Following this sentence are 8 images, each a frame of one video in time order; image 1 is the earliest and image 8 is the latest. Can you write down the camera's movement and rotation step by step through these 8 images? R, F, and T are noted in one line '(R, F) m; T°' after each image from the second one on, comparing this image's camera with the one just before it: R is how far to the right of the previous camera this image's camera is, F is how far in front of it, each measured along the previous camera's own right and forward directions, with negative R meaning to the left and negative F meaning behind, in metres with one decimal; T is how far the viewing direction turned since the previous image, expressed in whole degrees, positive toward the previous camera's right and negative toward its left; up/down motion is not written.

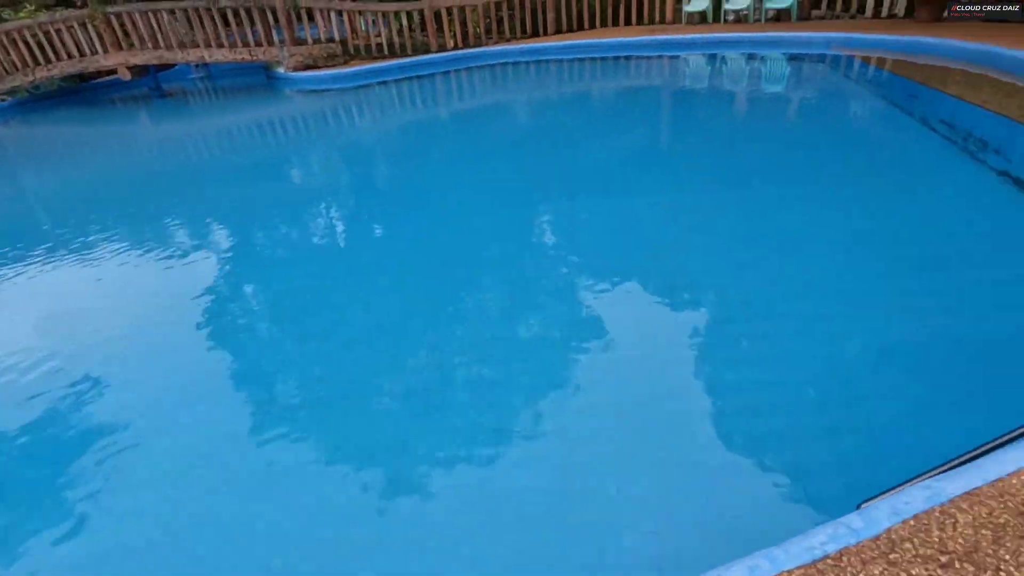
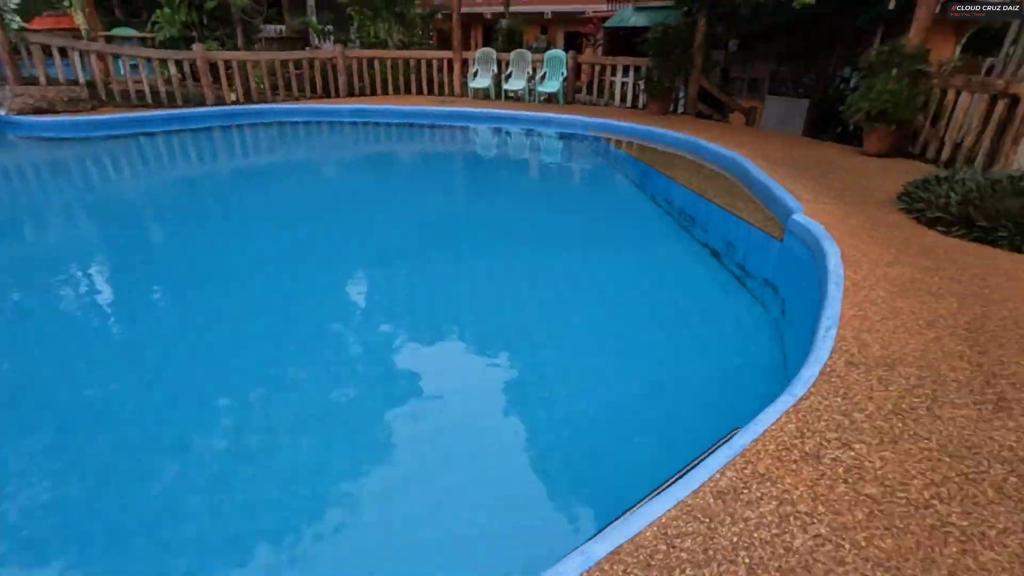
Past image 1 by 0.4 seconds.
(+0.4, -0.1) m; +19°
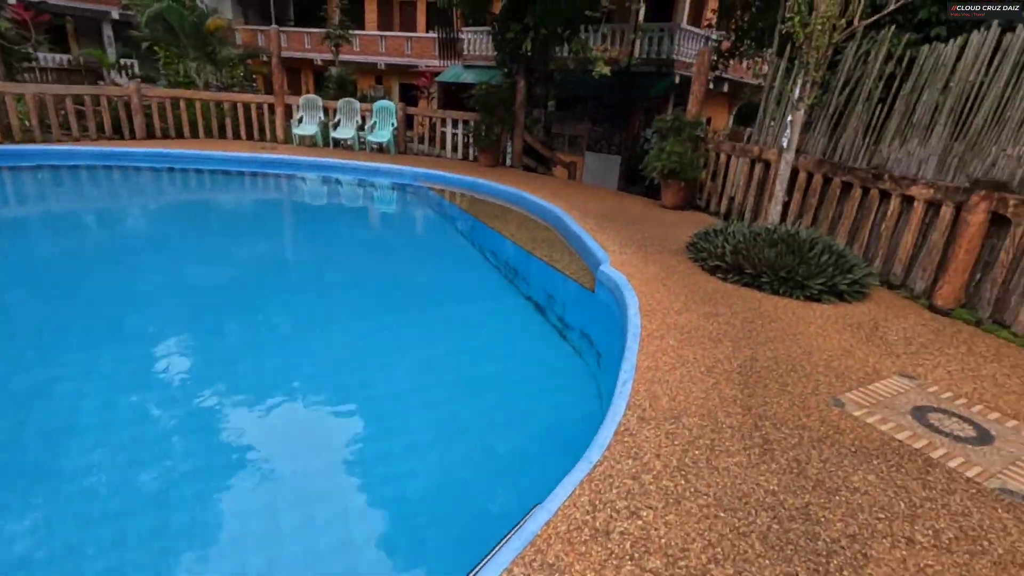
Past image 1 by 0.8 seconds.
(+0.3, +0.1) m; +16°
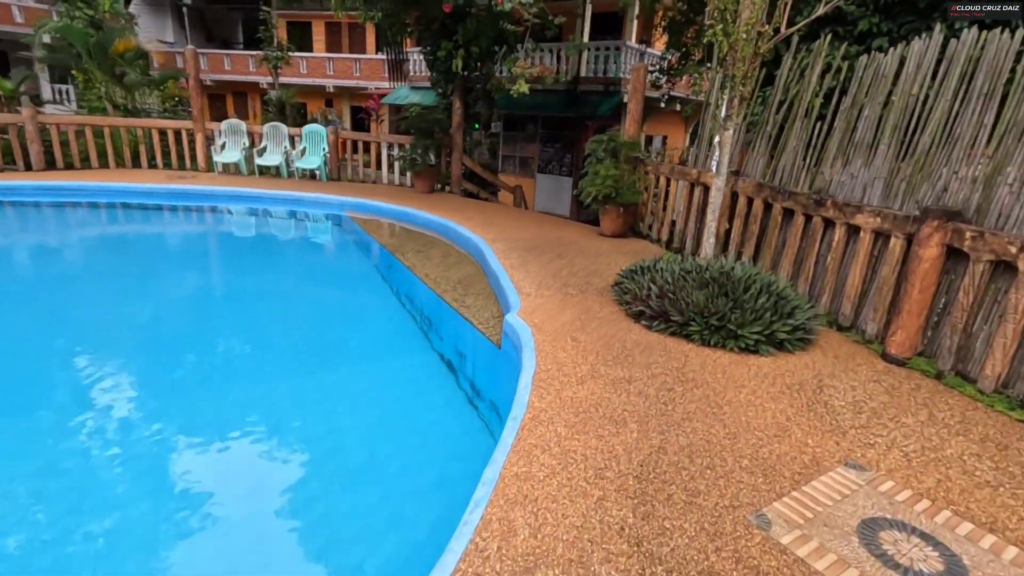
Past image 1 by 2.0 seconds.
(+0.7, +0.7) m; +3°
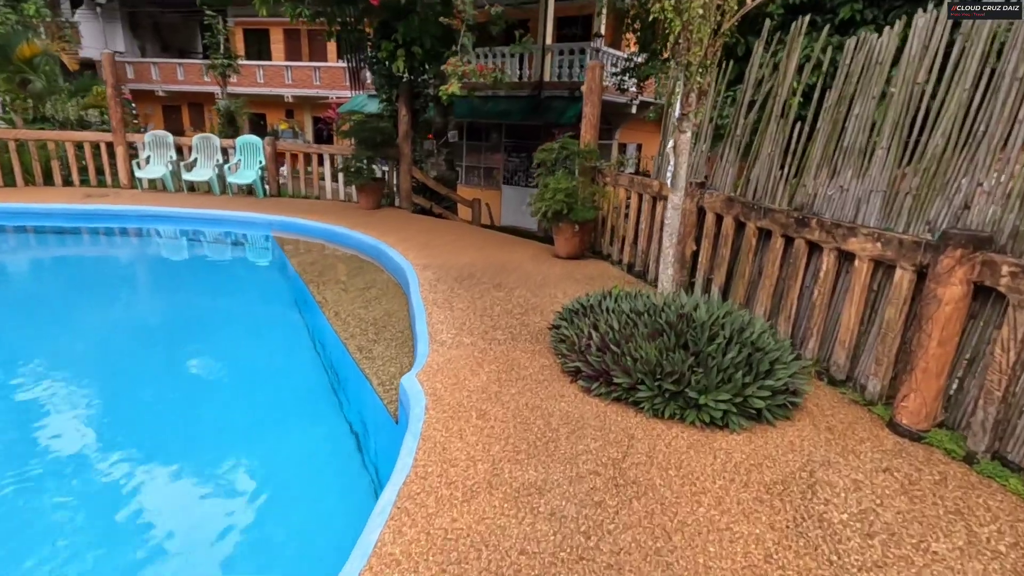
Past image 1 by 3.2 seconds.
(+0.5, +0.9) m; +1°
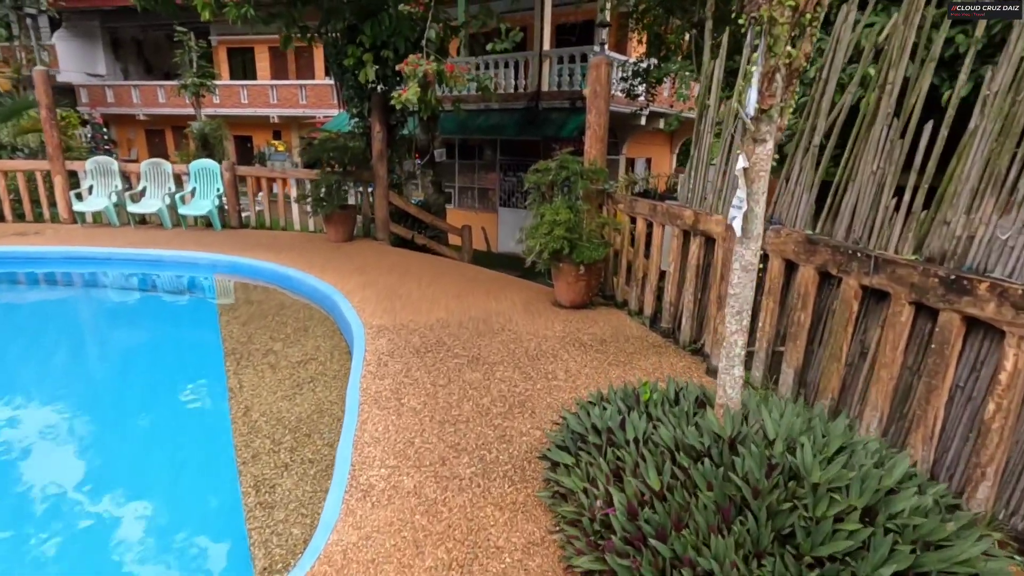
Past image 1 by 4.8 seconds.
(+0.2, +1.4) m; -1°
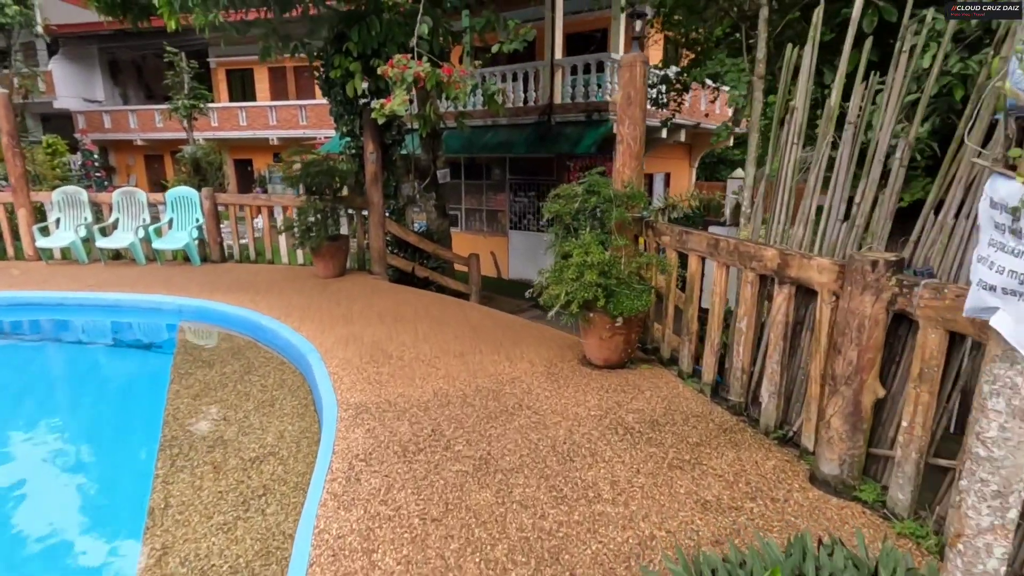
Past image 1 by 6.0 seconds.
(0.0, +1.0) m; -1°
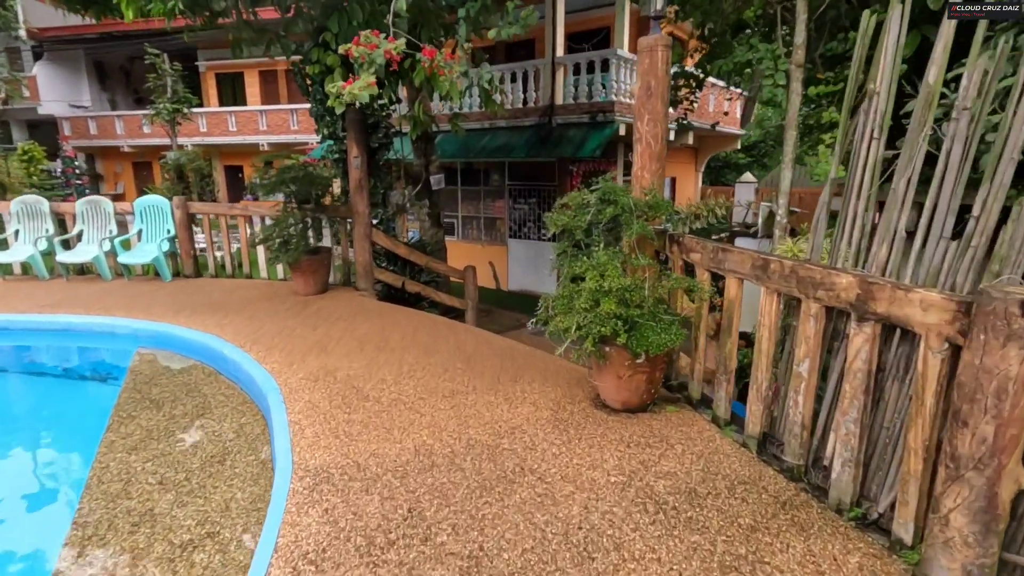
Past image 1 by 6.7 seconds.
(0.0, +0.6) m; 0°
